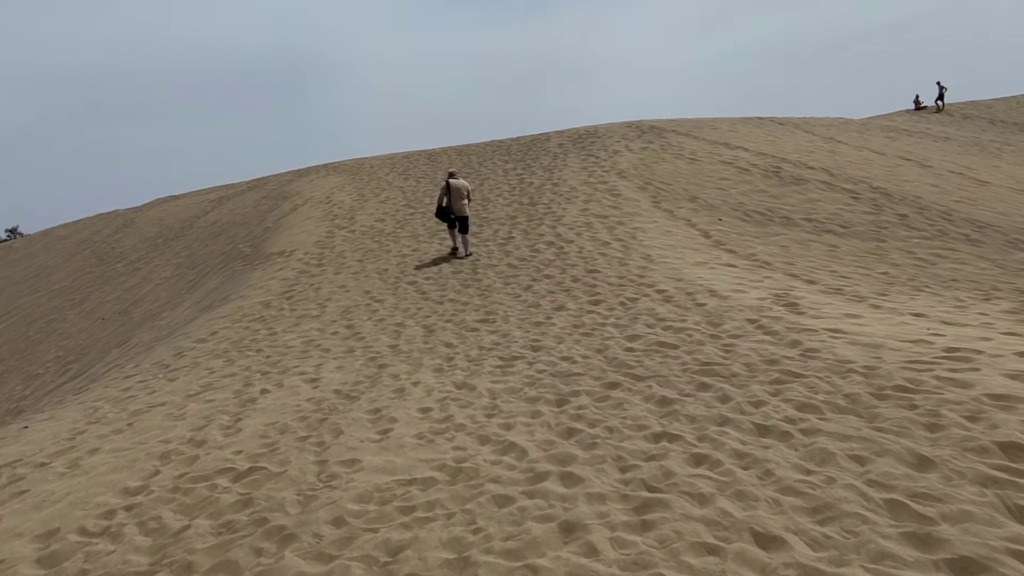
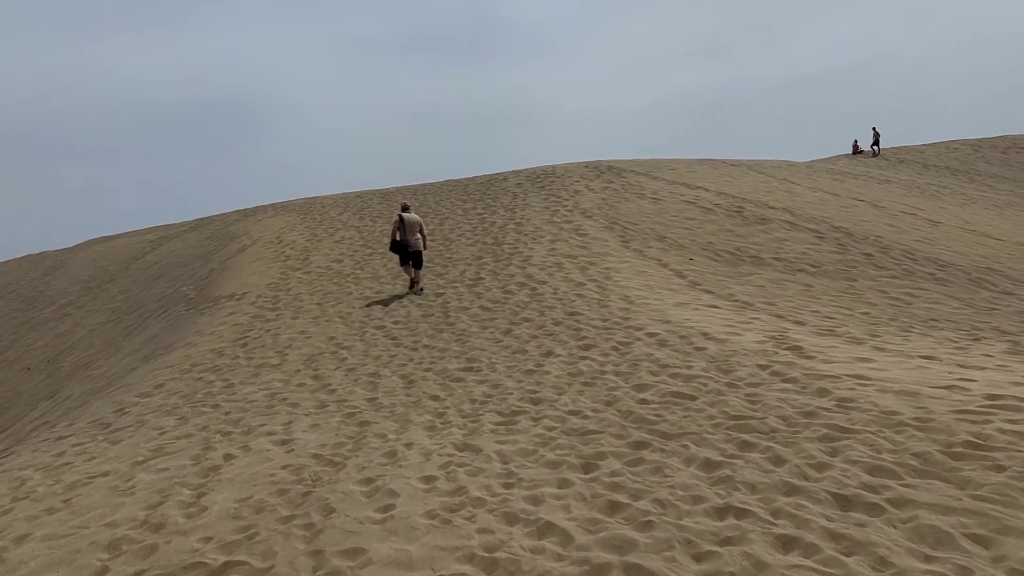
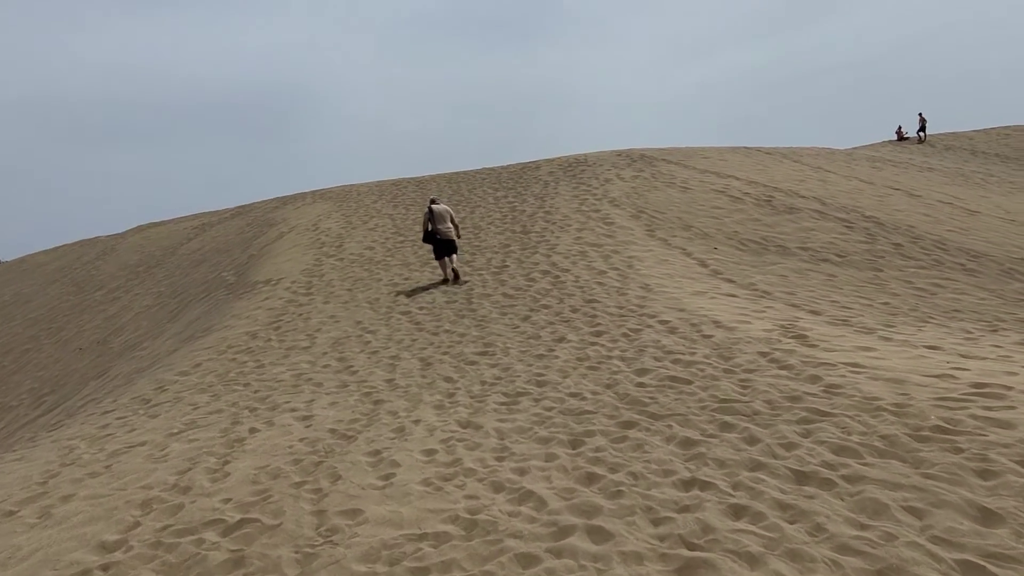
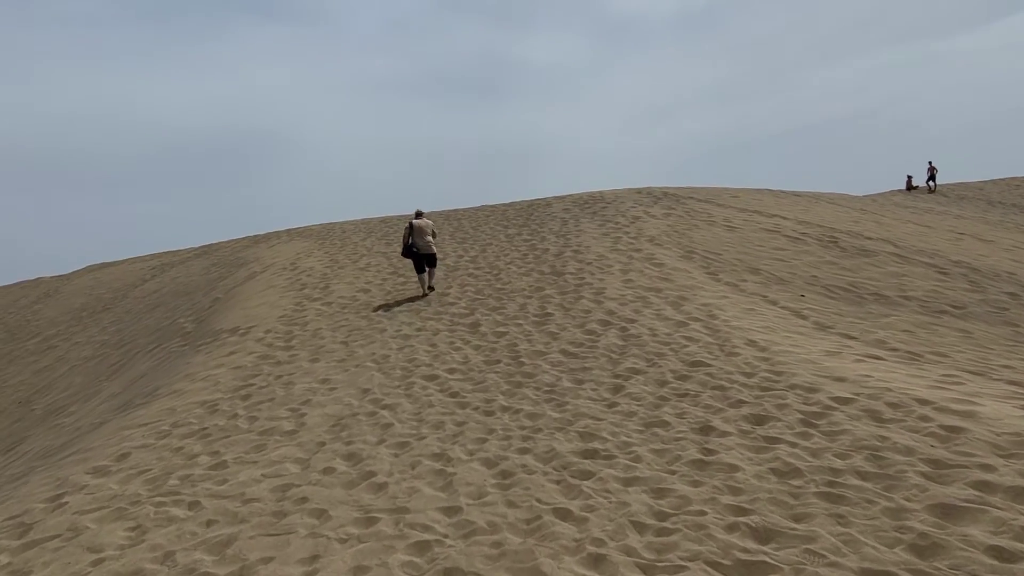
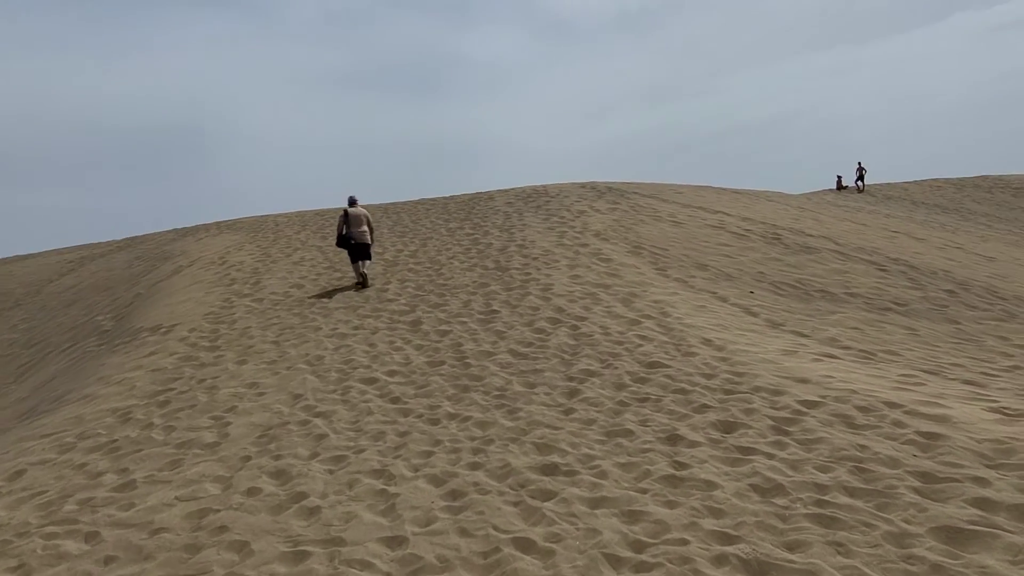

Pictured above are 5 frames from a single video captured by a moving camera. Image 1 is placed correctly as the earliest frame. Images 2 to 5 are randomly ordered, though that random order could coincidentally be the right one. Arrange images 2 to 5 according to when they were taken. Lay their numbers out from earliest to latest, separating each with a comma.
3, 2, 4, 5
